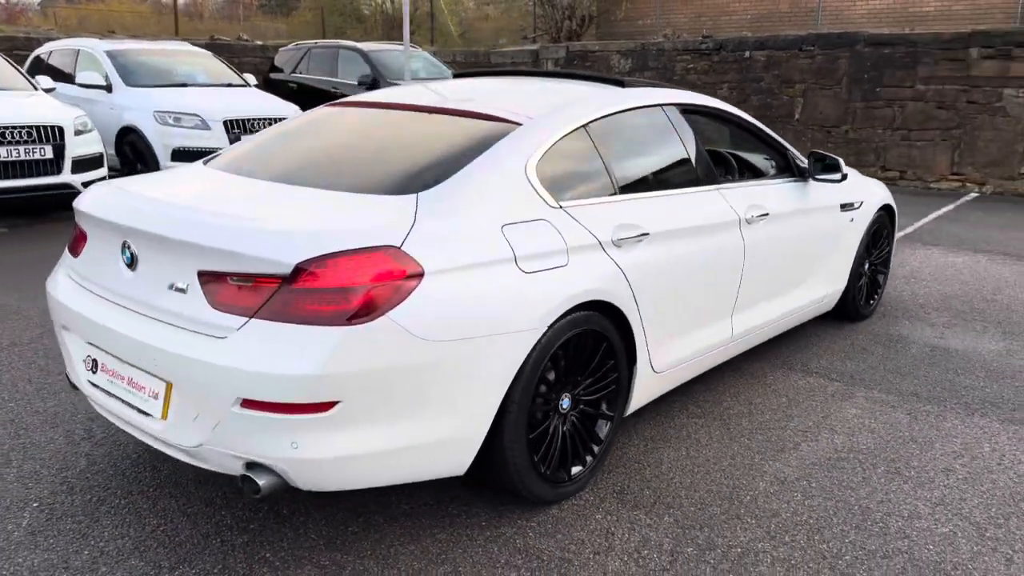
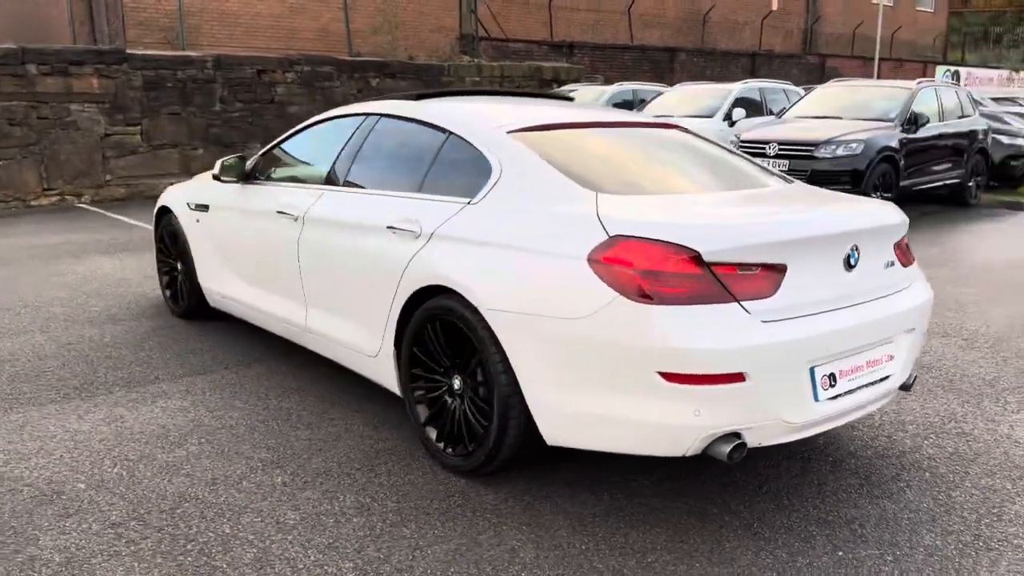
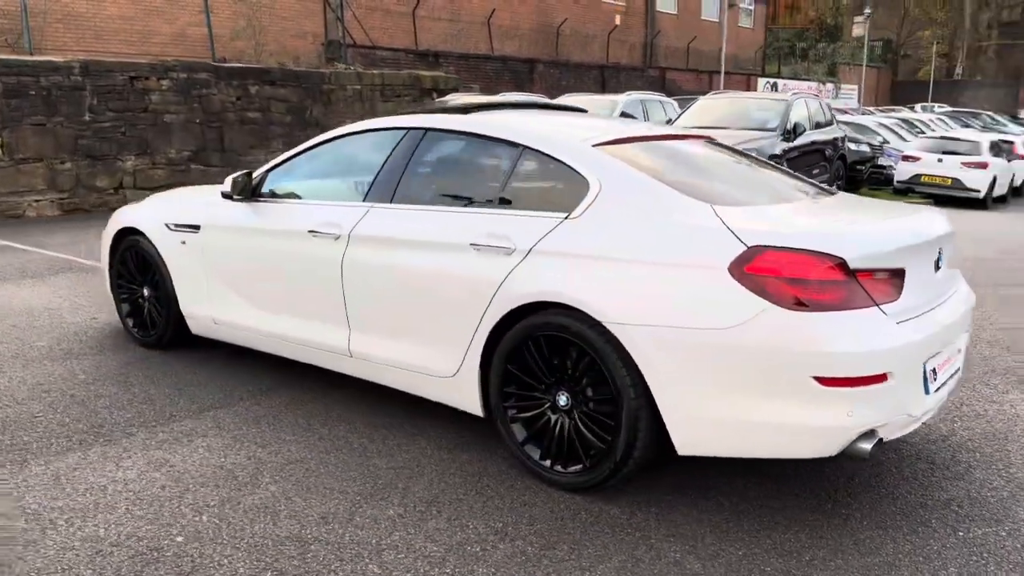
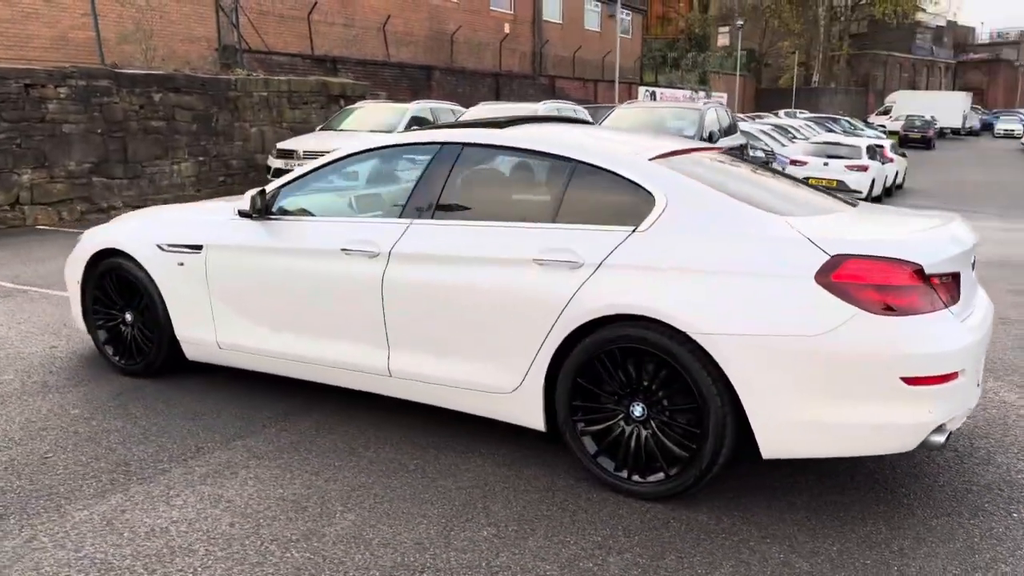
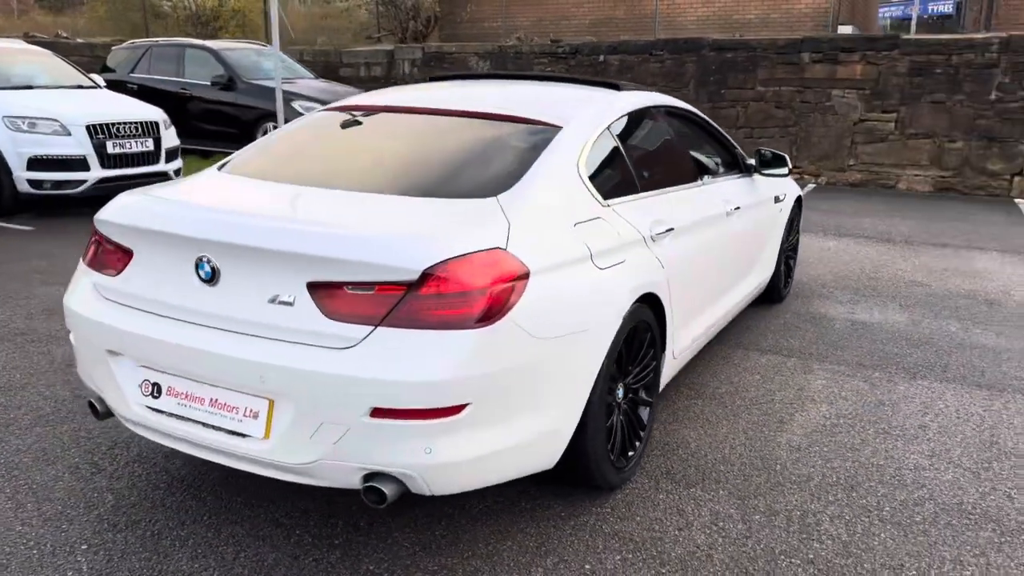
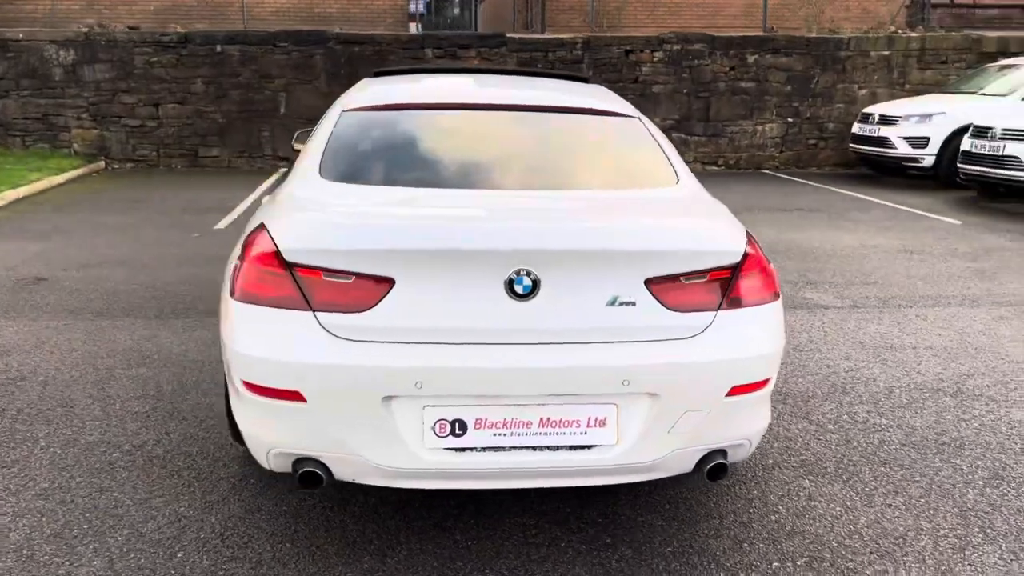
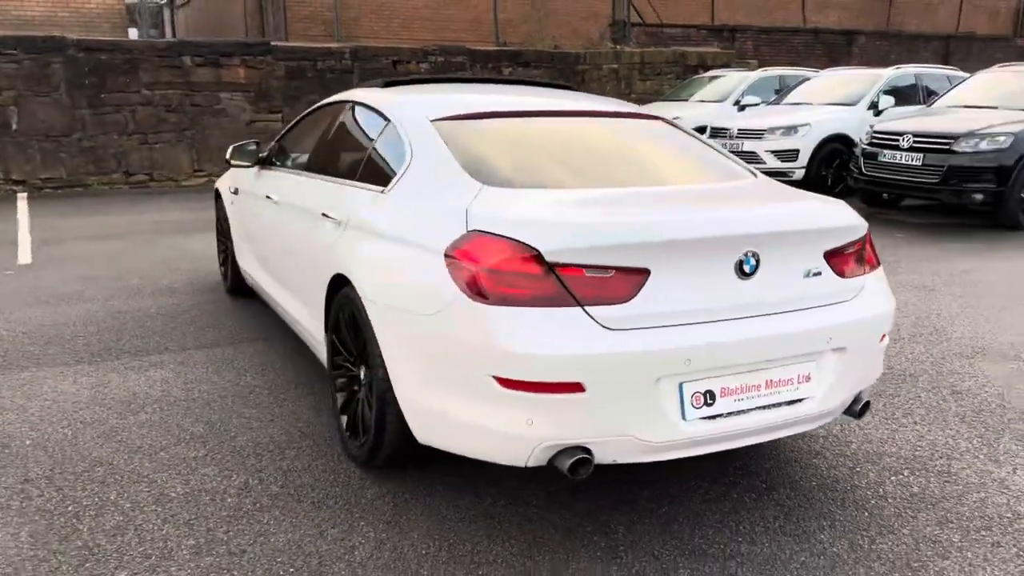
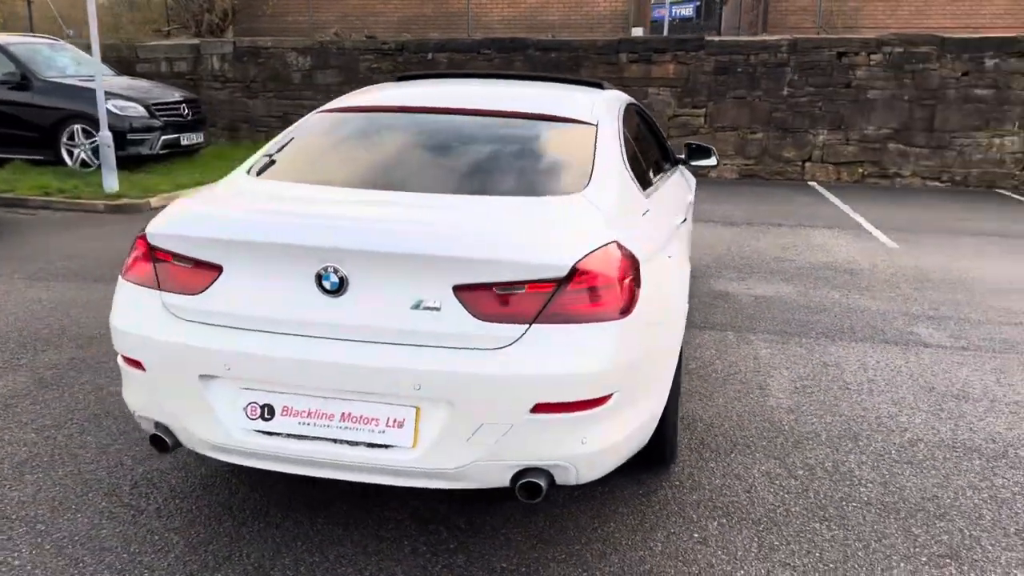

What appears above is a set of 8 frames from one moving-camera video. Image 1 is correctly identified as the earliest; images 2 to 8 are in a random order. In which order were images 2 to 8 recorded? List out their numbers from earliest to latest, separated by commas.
5, 8, 6, 7, 2, 3, 4
